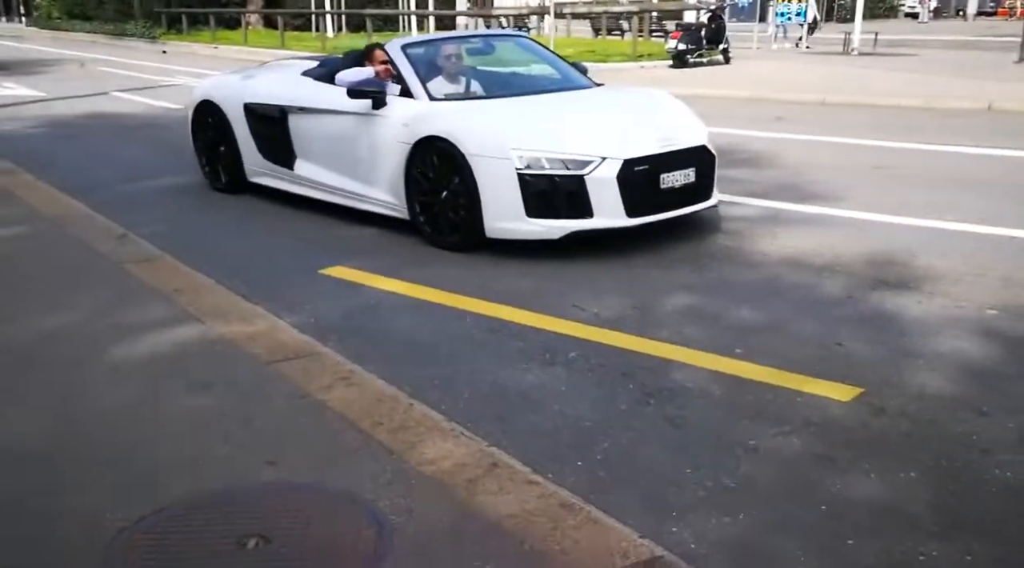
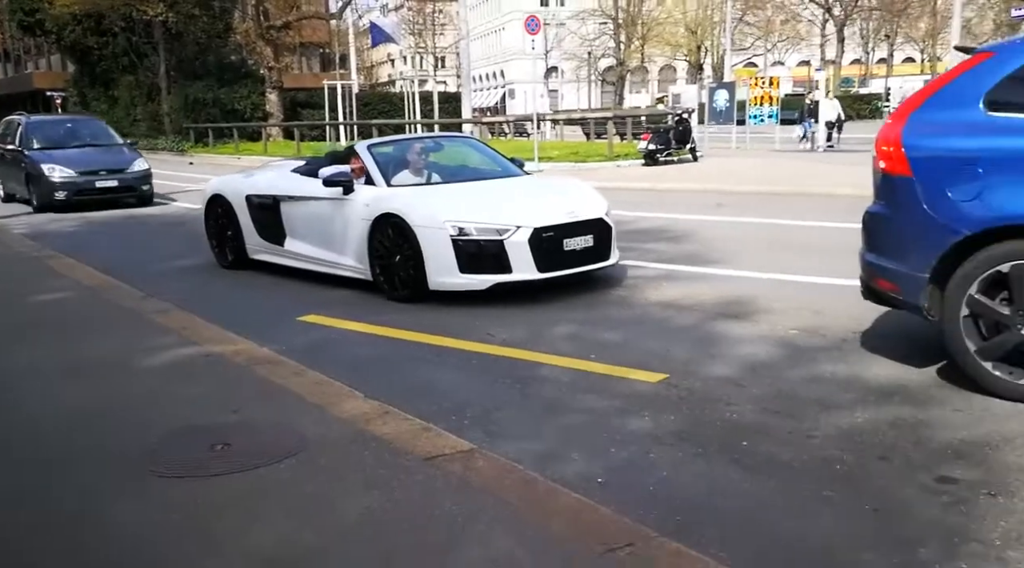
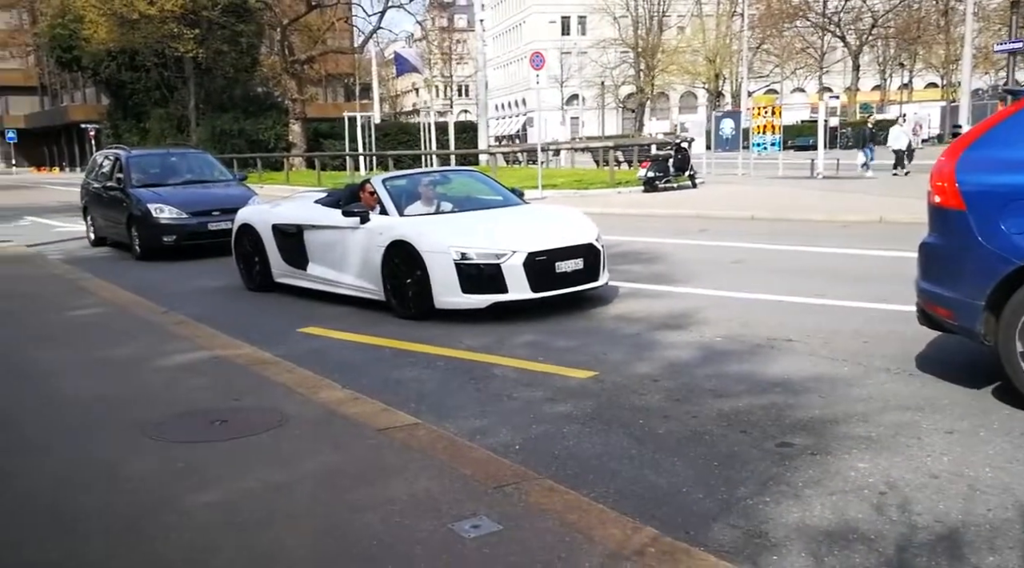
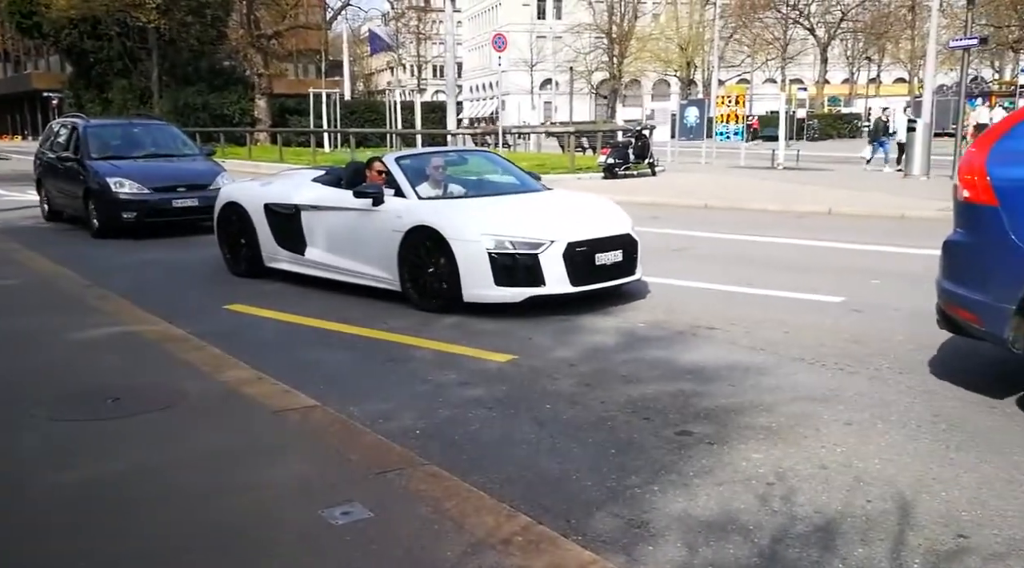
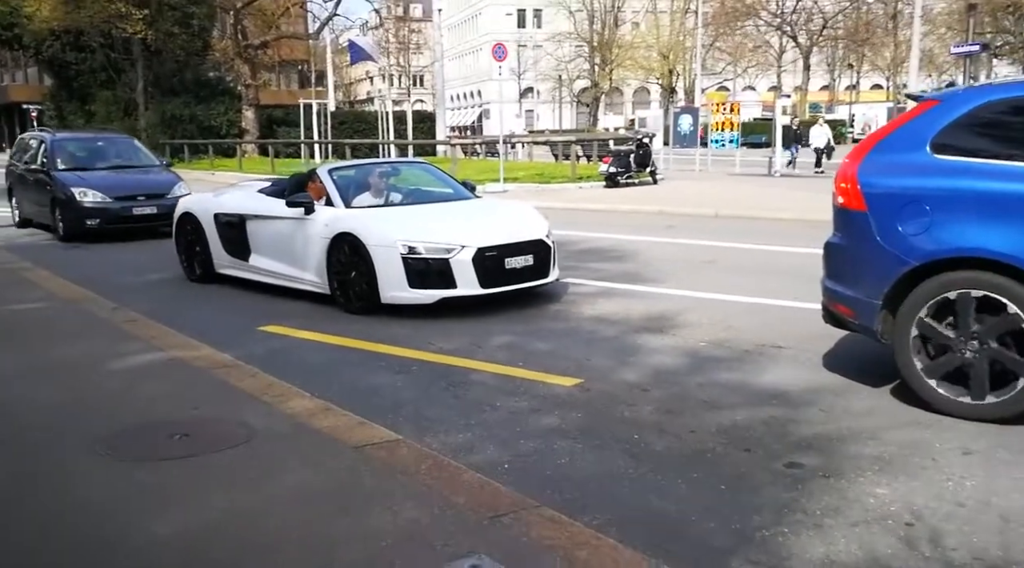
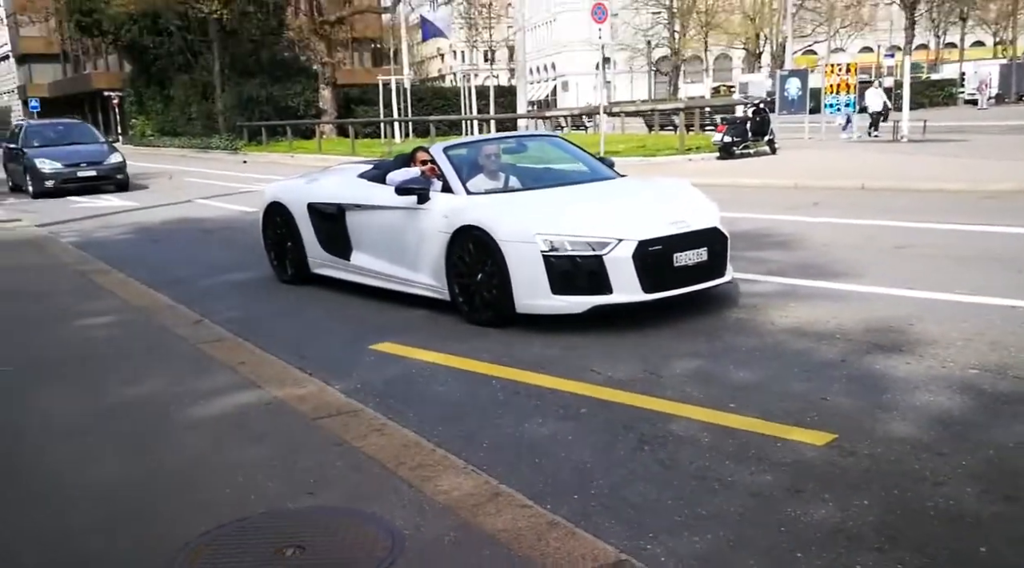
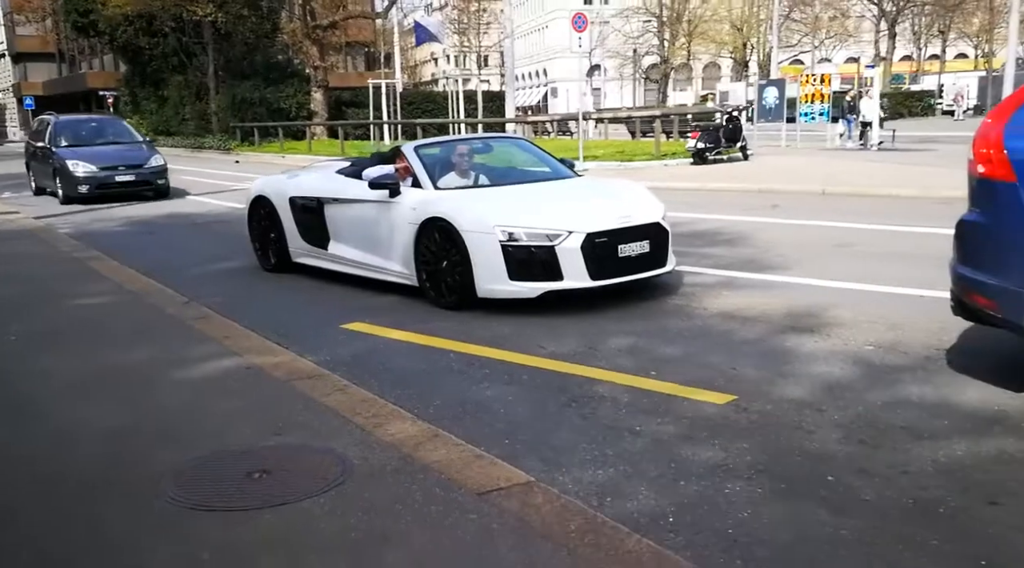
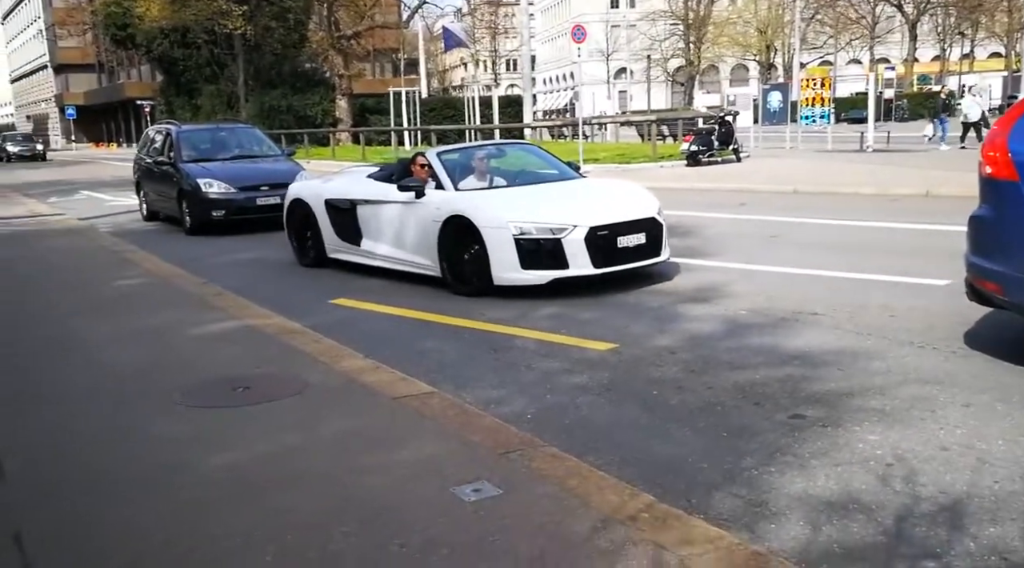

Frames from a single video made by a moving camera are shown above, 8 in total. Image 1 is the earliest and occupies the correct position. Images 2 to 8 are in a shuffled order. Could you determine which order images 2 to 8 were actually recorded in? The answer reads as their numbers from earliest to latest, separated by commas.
6, 7, 2, 5, 3, 8, 4
